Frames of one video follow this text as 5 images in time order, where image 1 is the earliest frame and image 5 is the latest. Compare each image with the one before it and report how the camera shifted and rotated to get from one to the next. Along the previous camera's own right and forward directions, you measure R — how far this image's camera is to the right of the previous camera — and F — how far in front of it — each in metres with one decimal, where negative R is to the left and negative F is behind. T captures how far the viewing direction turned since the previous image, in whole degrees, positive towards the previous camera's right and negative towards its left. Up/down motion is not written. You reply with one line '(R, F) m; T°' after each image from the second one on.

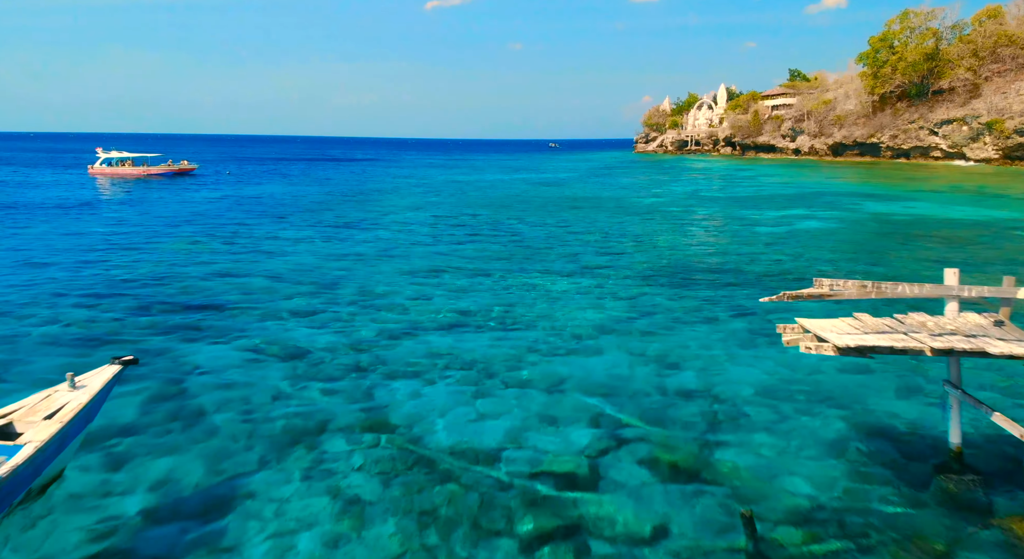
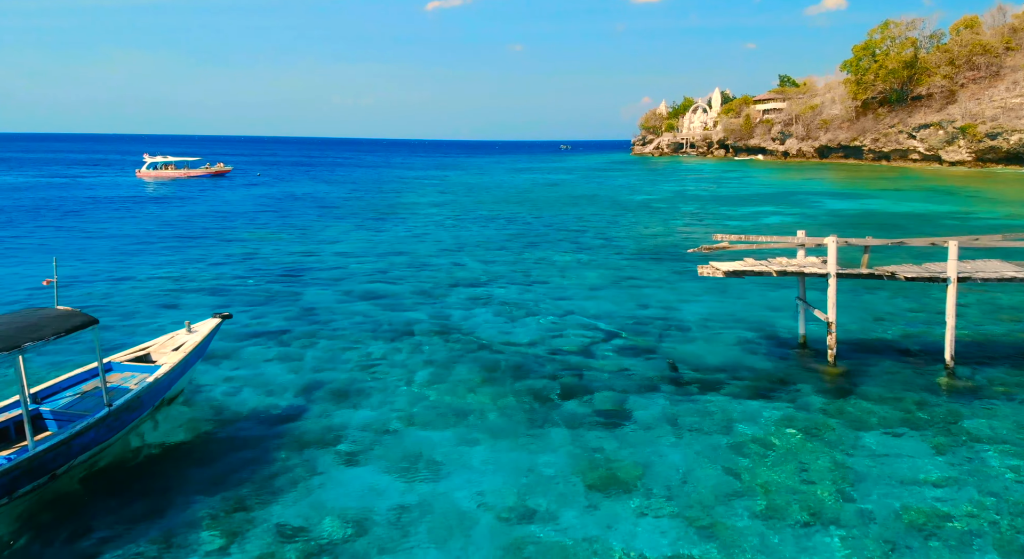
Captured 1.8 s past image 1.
(-0.5, -7.4) m; 0°
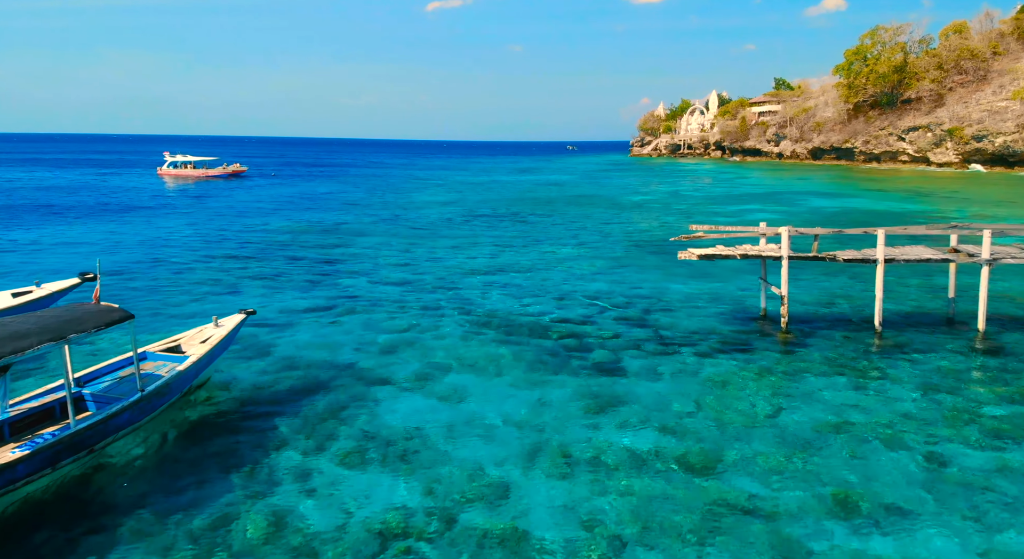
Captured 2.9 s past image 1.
(-0.3, -3.9) m; 0°
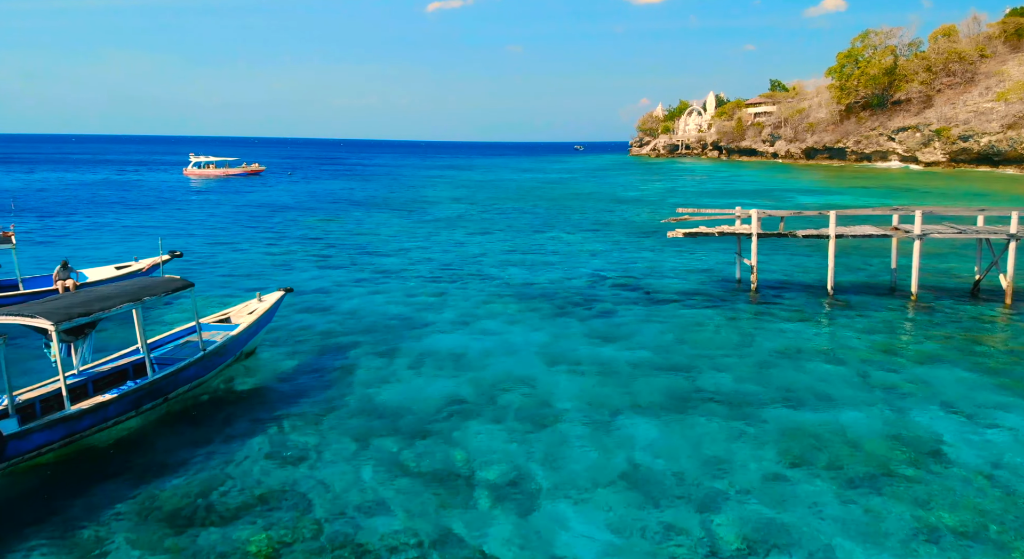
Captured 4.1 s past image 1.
(-0.6, -4.5) m; 0°
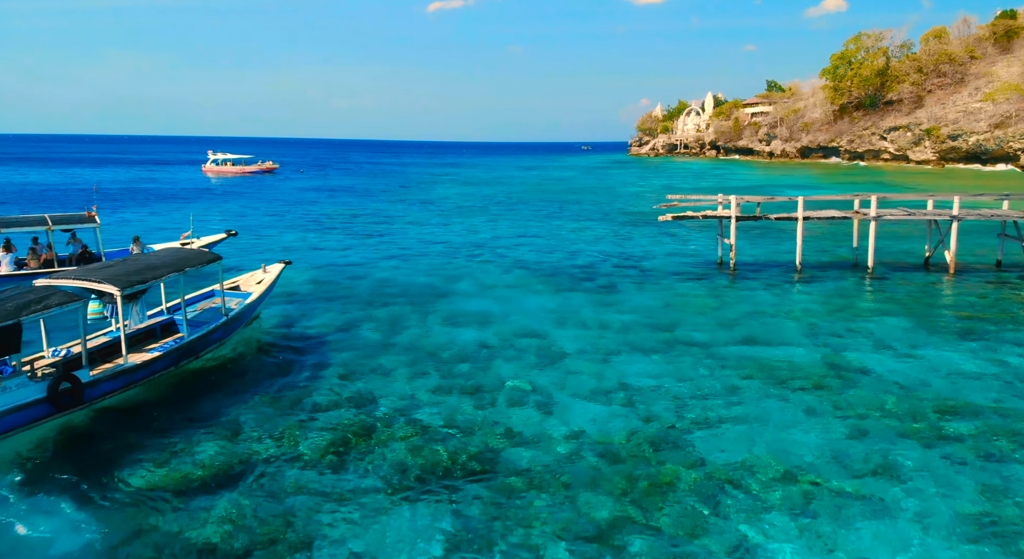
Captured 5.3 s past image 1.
(-0.4, -3.9) m; 0°
